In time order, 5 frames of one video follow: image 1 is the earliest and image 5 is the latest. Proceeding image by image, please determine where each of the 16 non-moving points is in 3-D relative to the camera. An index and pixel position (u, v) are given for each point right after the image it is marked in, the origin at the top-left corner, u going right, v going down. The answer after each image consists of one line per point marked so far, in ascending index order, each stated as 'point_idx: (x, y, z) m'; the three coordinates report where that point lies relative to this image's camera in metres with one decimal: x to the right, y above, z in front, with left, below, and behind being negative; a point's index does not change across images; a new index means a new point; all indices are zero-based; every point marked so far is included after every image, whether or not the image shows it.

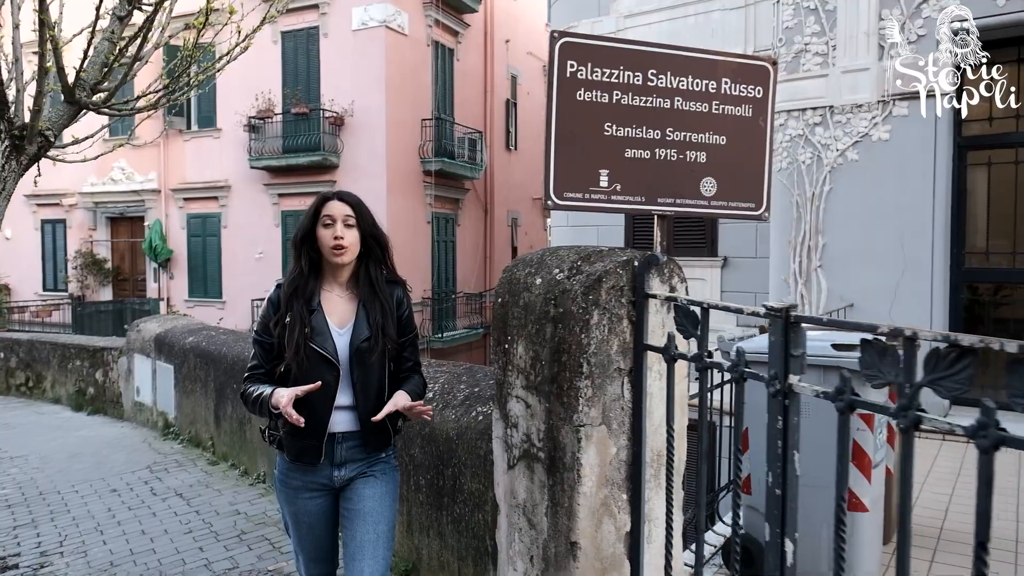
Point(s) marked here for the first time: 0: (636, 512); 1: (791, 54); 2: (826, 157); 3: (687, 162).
0: (+0.4, -0.7, +2.1) m
1: (+2.6, +2.2, +6.6) m
2: (+2.8, +1.2, +6.4) m
3: (+0.7, +0.5, +2.8) m
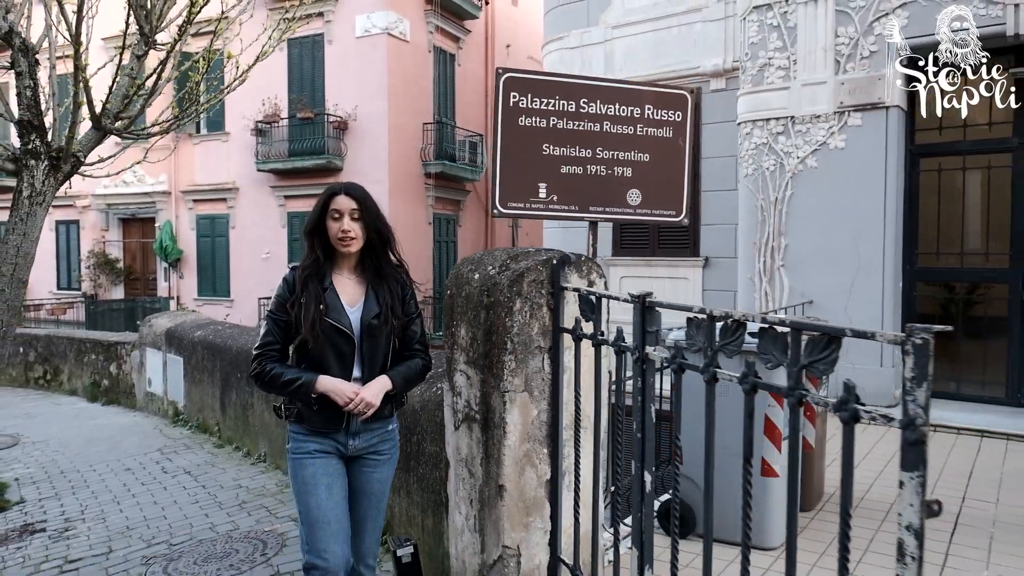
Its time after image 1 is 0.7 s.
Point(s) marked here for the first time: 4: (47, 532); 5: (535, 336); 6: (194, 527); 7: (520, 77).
0: (+0.2, -0.6, +2.6) m
1: (+2.4, +2.2, +7.1) m
2: (+2.7, +1.2, +6.9) m
3: (+0.5, +0.5, +3.3) m
4: (-3.0, -1.6, +4.7) m
5: (+0.1, -0.2, +2.6) m
6: (-2.0, -1.5, +4.5) m
7: (0.0, +0.9, +3.1) m
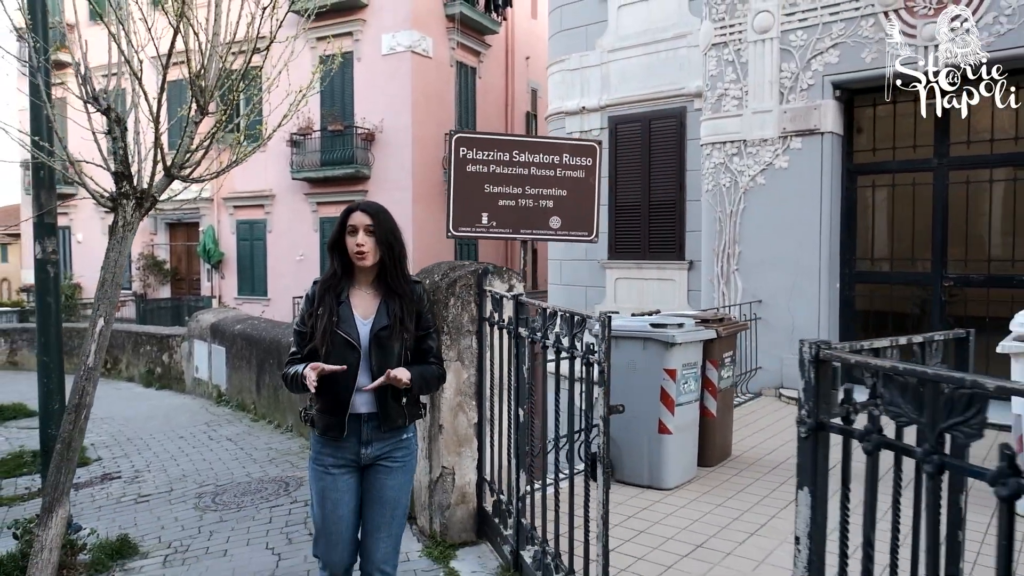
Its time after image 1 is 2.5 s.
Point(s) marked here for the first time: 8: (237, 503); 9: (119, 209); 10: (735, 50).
0: (-0.2, -0.6, +3.8) m
1: (+2.3, +2.2, +8.2) m
2: (+2.5, +1.2, +8.0) m
3: (+0.2, +0.5, +4.5) m
4: (-3.2, -1.6, +6.0) m
5: (-0.2, -0.2, +3.8) m
6: (-2.2, -1.5, +5.8) m
7: (-0.3, +0.9, +4.3) m
8: (-1.9, -1.5, +5.0) m
9: (-2.4, +0.5, +4.4) m
10: (+2.5, +2.6, +8.0) m
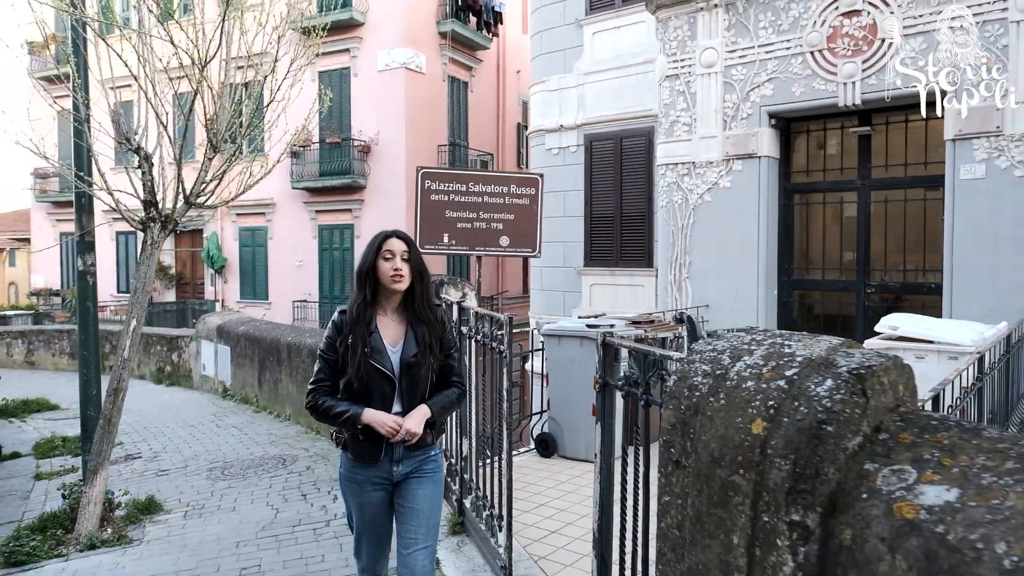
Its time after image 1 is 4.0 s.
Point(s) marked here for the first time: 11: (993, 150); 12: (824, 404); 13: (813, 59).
0: (-0.5, -0.7, +4.8) m
1: (+2.0, +2.1, +9.1) m
2: (+2.2, +1.1, +8.9) m
3: (-0.2, +0.5, +5.4) m
4: (-3.6, -1.6, +6.9) m
5: (-0.6, -0.2, +4.7) m
6: (-2.6, -1.6, +6.8) m
7: (-0.6, +0.9, +5.3) m
8: (-2.2, -1.5, +6.0) m
9: (-2.7, +0.4, +5.4) m
10: (+2.2, +2.6, +8.9) m
11: (+4.7, +1.4, +7.0) m
12: (+0.6, -0.2, +1.4) m
13: (+3.4, +2.6, +8.0) m
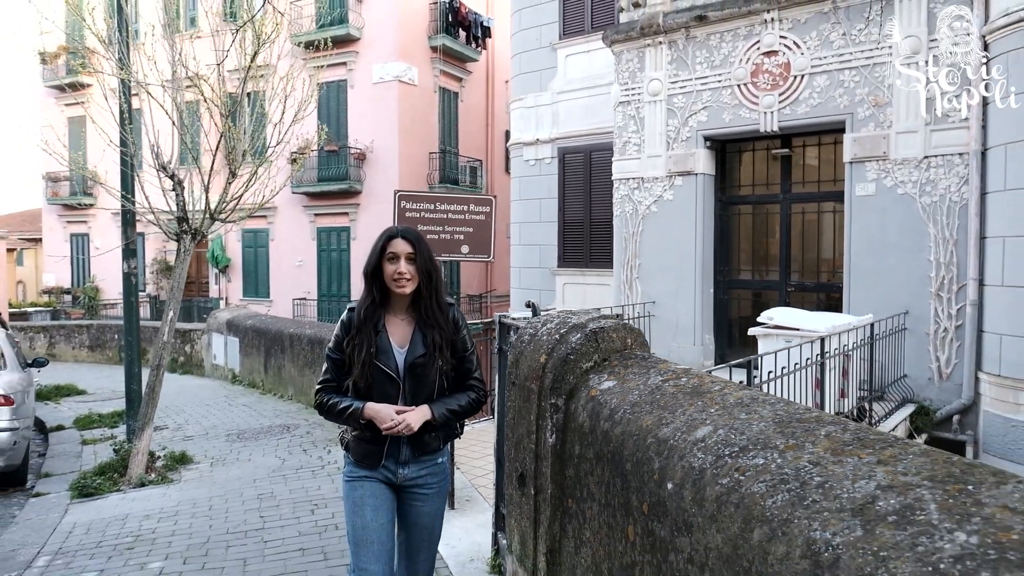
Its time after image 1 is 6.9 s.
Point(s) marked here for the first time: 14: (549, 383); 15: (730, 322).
0: (-0.9, -0.7, +6.1) m
1: (+1.6, +2.1, +10.5) m
2: (+1.8, +1.1, +10.3) m
3: (-0.5, +0.5, +6.8) m
4: (-4.0, -1.6, +8.3) m
5: (-1.0, -0.2, +6.1) m
6: (-2.9, -1.5, +8.1) m
7: (-1.0, +0.9, +6.6) m
8: (-2.6, -1.5, +7.3) m
9: (-3.1, +0.4, +6.7) m
10: (+1.8, +2.6, +10.3) m
11: (+4.3, +1.4, +8.4) m
12: (+0.2, -0.2, +2.8) m
13: (+3.0, +2.6, +9.4) m
14: (+0.1, -0.4, +2.8) m
15: (+3.1, -0.5, +10.3) m
